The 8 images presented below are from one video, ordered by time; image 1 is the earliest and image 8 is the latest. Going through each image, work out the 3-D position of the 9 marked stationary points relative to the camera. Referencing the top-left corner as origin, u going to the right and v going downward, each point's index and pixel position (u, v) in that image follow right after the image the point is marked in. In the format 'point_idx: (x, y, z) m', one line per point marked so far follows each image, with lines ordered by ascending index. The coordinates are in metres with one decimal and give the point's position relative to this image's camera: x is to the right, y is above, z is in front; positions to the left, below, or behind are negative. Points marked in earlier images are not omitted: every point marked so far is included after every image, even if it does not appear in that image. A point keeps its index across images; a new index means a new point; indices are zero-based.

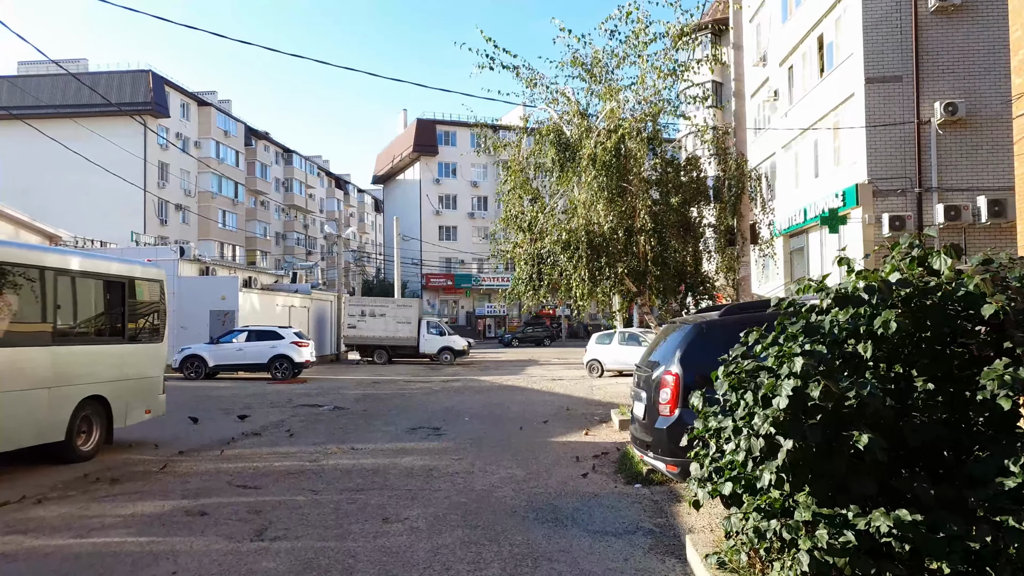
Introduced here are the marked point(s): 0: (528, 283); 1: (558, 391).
0: (+0.3, +0.1, +11.3) m
1: (+0.9, -2.1, +17.4) m
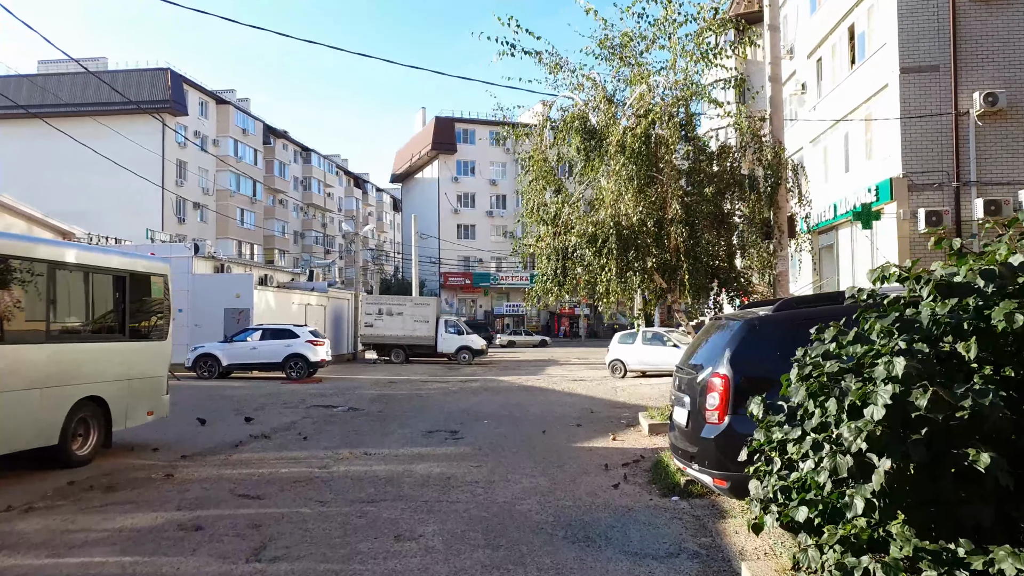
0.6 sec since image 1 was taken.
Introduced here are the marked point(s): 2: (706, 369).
0: (+0.5, +0.2, +10.7) m
1: (+1.4, -2.1, +16.8) m
2: (+1.2, -0.5, +5.1) m
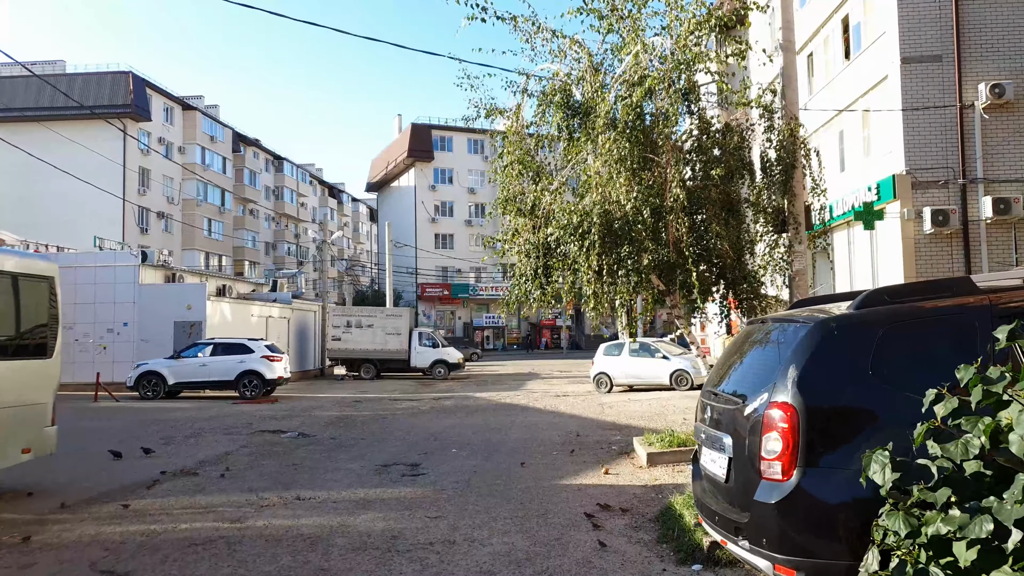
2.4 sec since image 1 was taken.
0: (+0.2, +0.1, +9.1) m
1: (+0.9, -2.2, +15.1) m
2: (+1.0, -0.4, +3.4) m
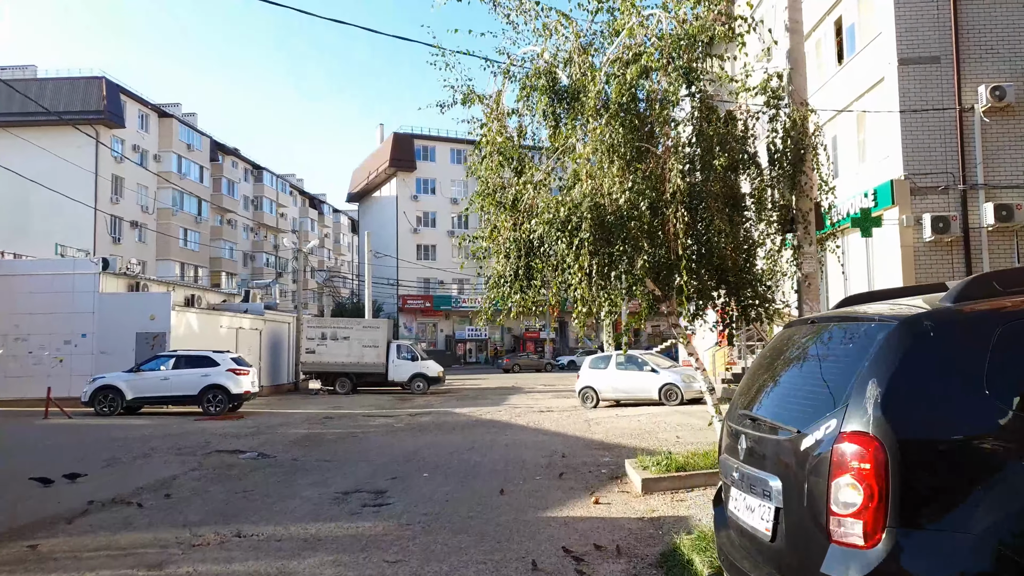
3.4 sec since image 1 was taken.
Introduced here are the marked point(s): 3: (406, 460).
0: (0.0, +0.1, +8.1) m
1: (+0.6, -2.3, +14.2) m
2: (+0.9, -0.4, +2.5) m
3: (-1.3, -2.1, +10.1) m
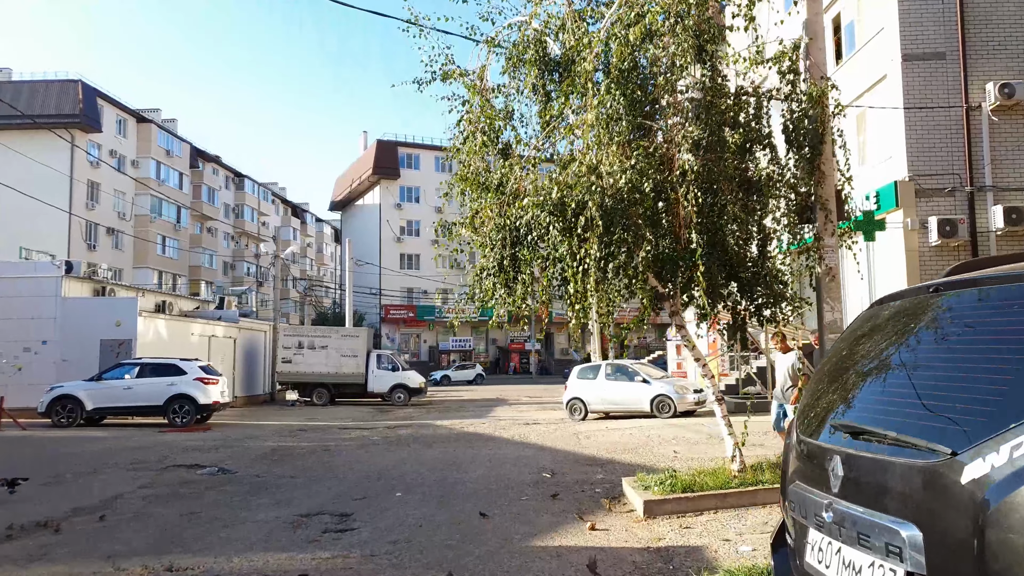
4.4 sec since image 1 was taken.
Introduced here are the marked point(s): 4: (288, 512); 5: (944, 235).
0: (-0.1, +0.1, +7.2) m
1: (+0.3, -2.4, +13.2) m
2: (+0.8, -0.3, +1.6) m
3: (-1.4, -2.0, +9.1) m
4: (-1.8, -1.8, +6.9) m
5: (+7.7, +0.9, +15.0) m
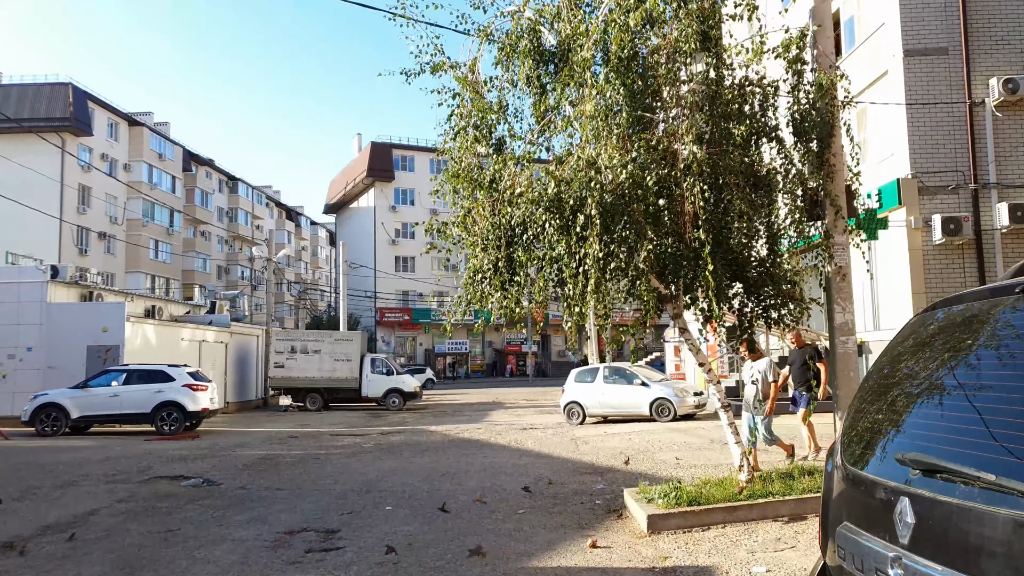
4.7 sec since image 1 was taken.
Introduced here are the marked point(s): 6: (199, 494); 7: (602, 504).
0: (-0.2, +0.1, +6.9) m
1: (+0.3, -2.4, +12.9) m
2: (+0.8, -0.3, +1.2) m
3: (-1.5, -2.1, +8.7) m
4: (-1.9, -1.9, +6.6) m
5: (+7.6, +0.9, +14.7) m
6: (-3.4, -2.2, +9.0) m
7: (+0.8, -1.9, +7.3) m
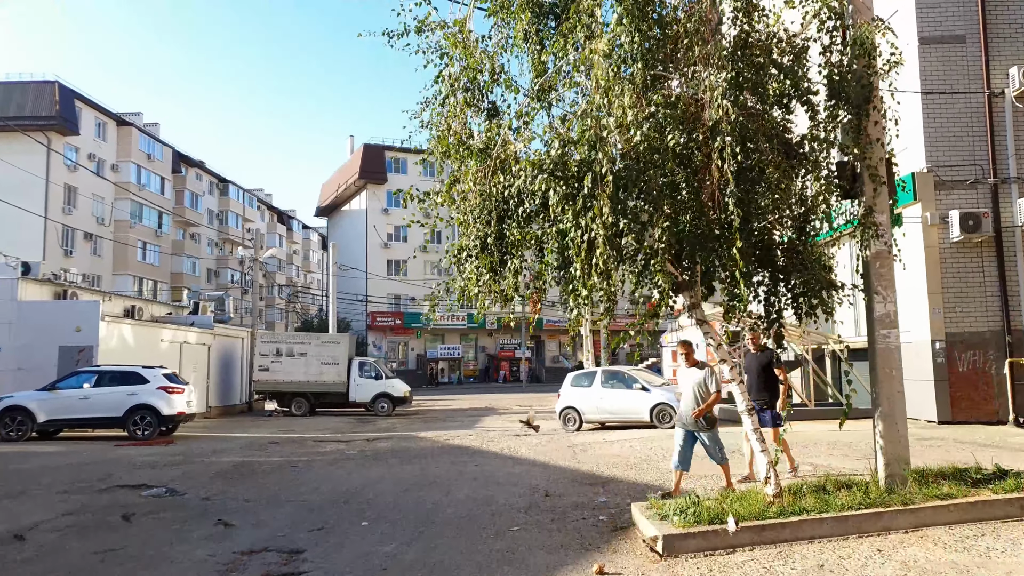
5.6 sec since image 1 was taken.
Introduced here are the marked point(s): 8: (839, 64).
0: (-0.2, +0.2, +6.0) m
1: (+0.2, -2.4, +12.0) m
2: (+0.8, -0.1, +0.4) m
3: (-1.5, -2.0, +7.9) m
4: (-1.9, -1.8, +5.7) m
5: (+7.5, +1.0, +13.9) m
6: (-3.4, -2.1, +8.2) m
7: (+0.7, -1.8, +6.4) m
8: (+2.3, +1.5, +6.0) m
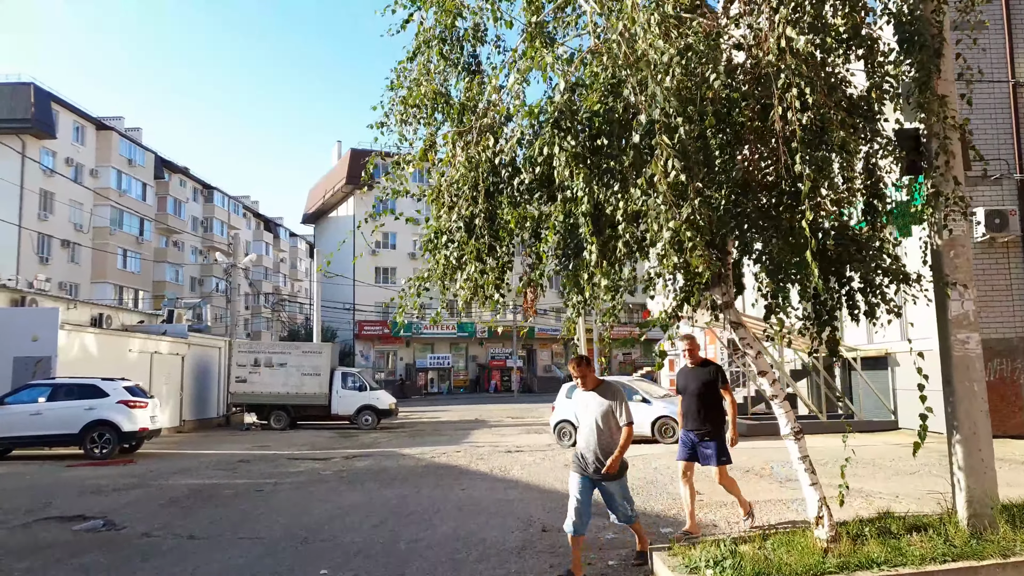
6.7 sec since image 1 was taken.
0: (-0.3, +0.2, +4.9) m
1: (+0.1, -2.4, +10.9) m
2: (+0.8, 0.0, -0.8) m
3: (-1.6, -2.0, +6.7) m
4: (-2.0, -1.7, +4.5) m
5: (+7.4, +0.9, +12.9) m
6: (-3.5, -2.1, +7.0) m
7: (+0.7, -1.7, +5.3) m
8: (+2.3, +1.6, +4.9) m
